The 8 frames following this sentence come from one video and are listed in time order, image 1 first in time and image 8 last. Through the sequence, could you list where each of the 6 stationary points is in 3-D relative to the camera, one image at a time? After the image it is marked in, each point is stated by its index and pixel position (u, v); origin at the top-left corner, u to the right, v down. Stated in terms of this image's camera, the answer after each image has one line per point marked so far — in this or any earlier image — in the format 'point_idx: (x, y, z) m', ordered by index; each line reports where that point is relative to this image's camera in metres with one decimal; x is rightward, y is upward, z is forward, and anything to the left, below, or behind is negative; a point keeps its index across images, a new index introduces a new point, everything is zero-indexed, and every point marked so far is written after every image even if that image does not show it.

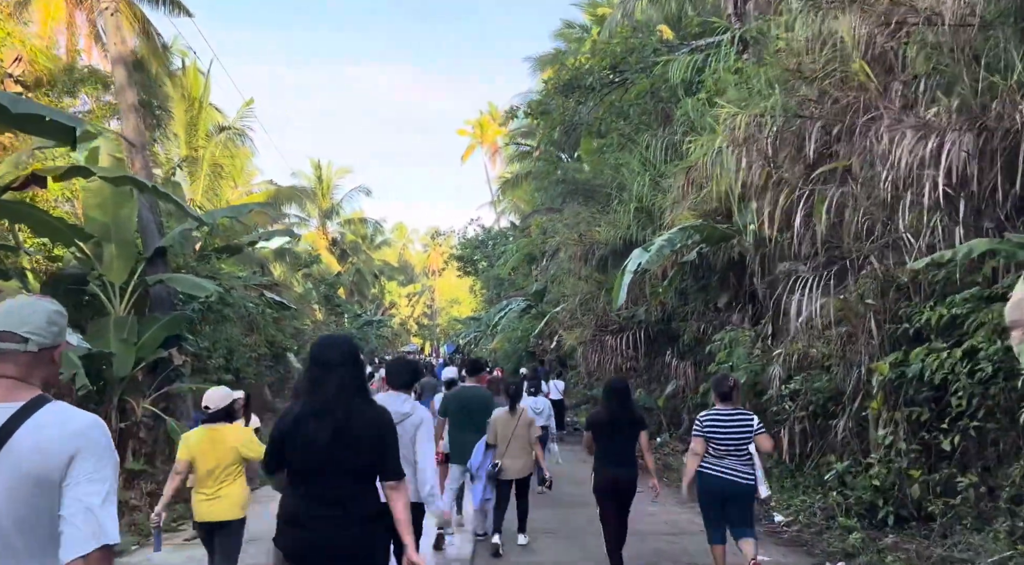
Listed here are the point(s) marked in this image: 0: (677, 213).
0: (+2.5, +1.0, +13.0) m
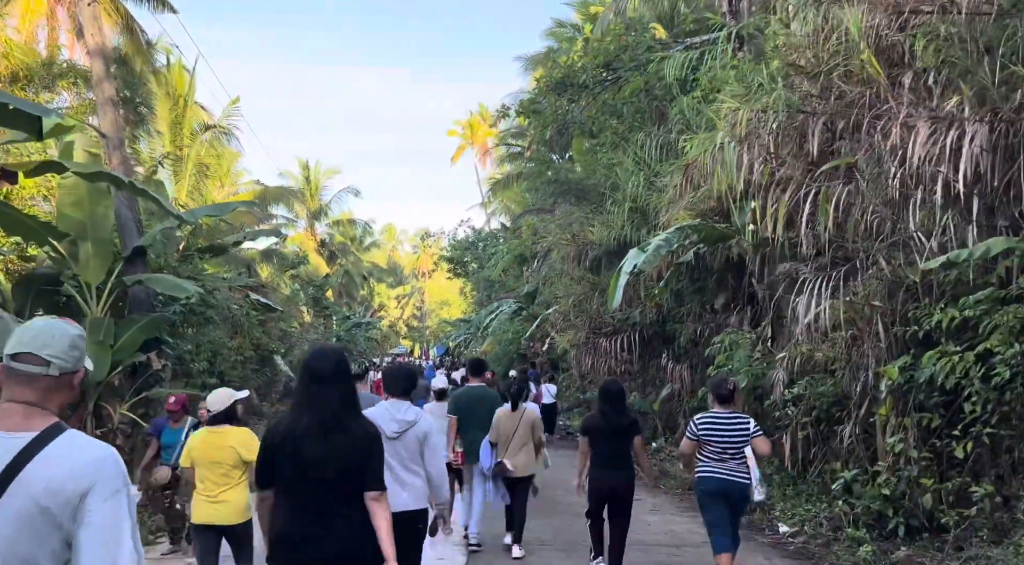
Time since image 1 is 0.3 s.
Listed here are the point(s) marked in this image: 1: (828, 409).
0: (+2.4, +1.0, +12.7) m
1: (+3.0, -1.2, +8.2) m
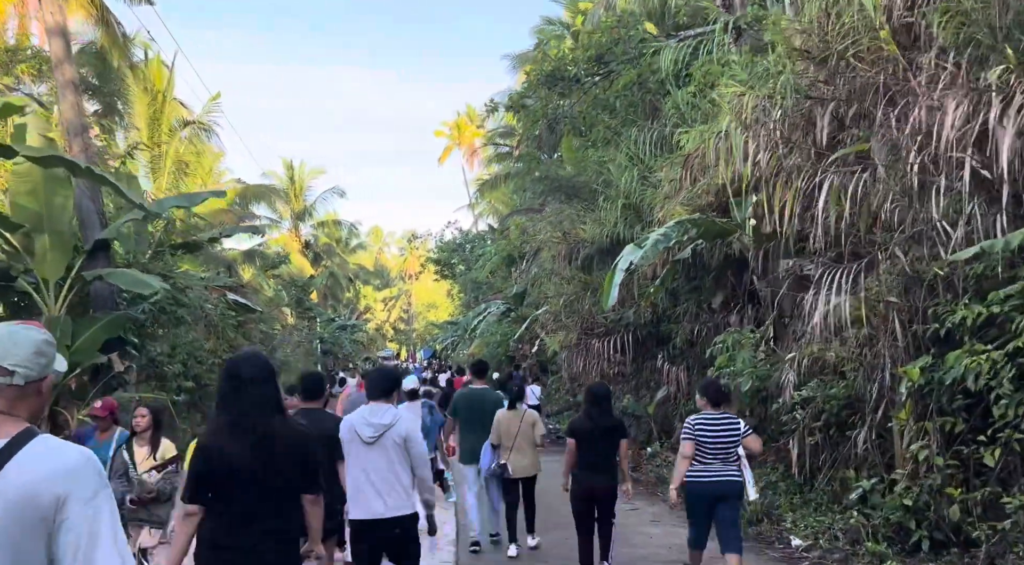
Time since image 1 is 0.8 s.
0: (+2.2, +1.0, +12.2) m
1: (+2.9, -1.2, +7.7) m
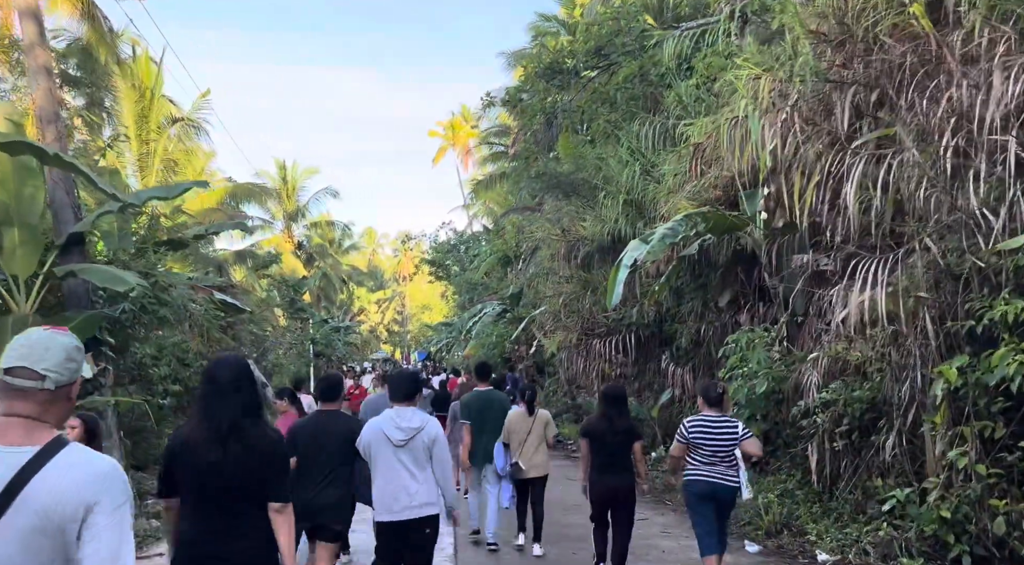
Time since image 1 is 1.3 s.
0: (+2.2, +1.1, +11.7) m
1: (+2.9, -1.1, +7.2) m
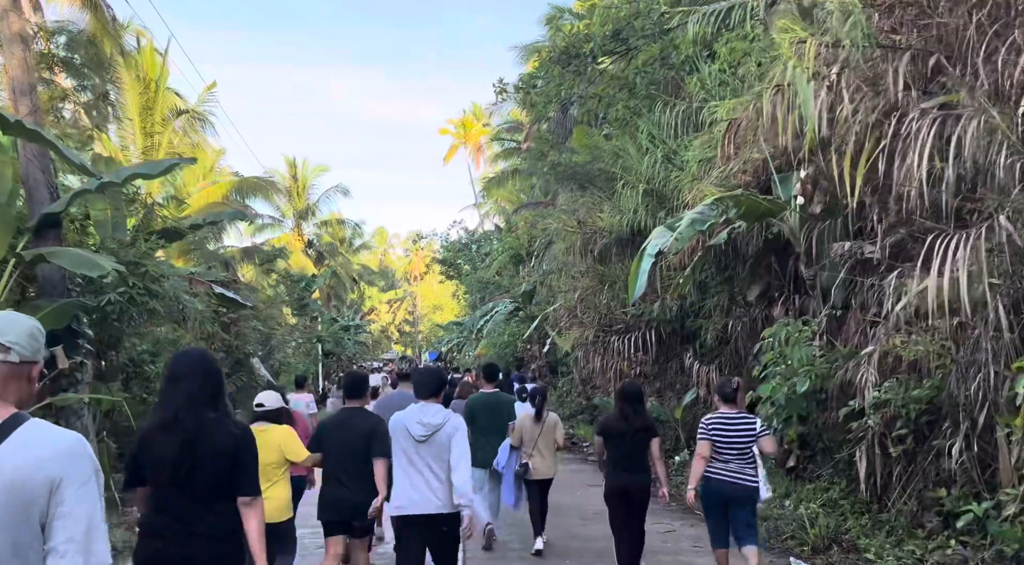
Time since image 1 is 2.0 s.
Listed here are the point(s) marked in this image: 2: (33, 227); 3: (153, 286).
0: (+2.4, +1.2, +11.0) m
1: (+3.0, -1.0, +6.4) m
2: (-4.1, +0.5, +7.3) m
3: (-4.1, 0.0, +9.8) m
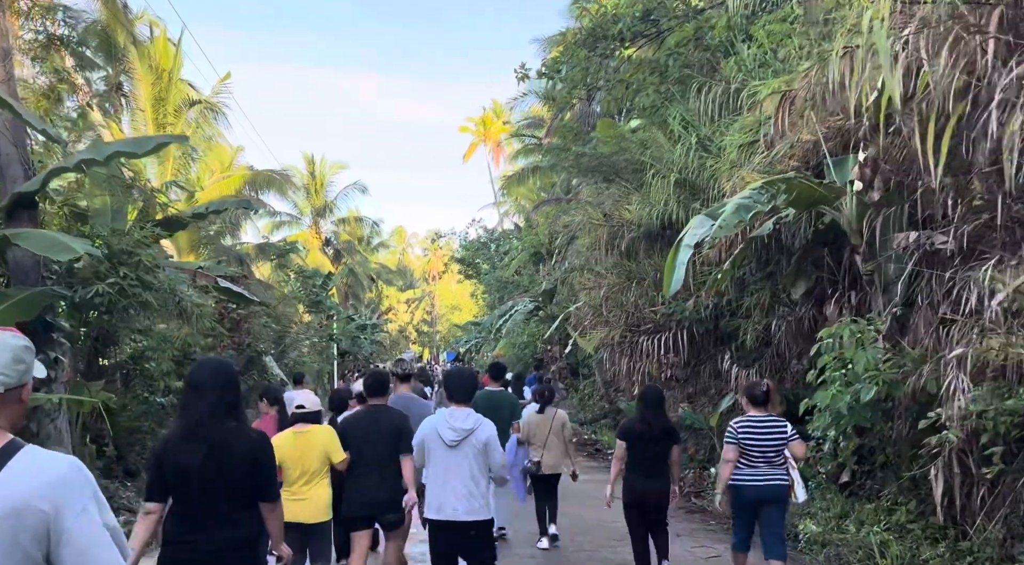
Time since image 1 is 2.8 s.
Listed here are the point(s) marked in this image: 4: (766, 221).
0: (+2.7, +1.2, +10.1) m
1: (+3.2, -1.0, +5.5) m
2: (-3.9, +0.6, +6.6) m
3: (-3.8, +0.1, +9.1) m
4: (+2.7, +0.6, +9.0) m
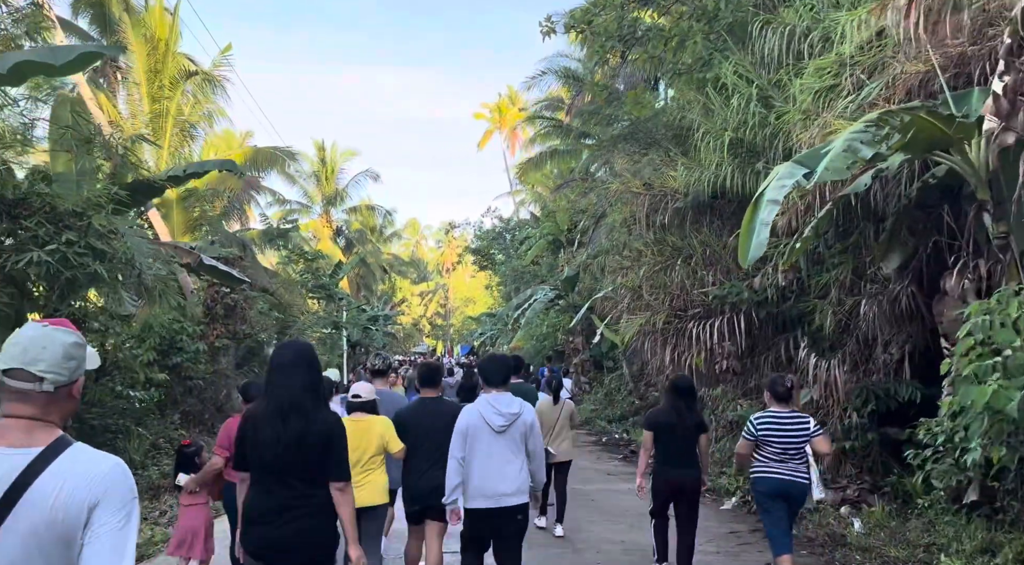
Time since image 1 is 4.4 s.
0: (+3.0, +1.5, +8.3) m
1: (+3.4, -0.7, +3.7) m
2: (-3.6, +0.8, +4.9) m
3: (-3.6, +0.3, +7.4) m
4: (+2.9, +0.9, +7.2) m
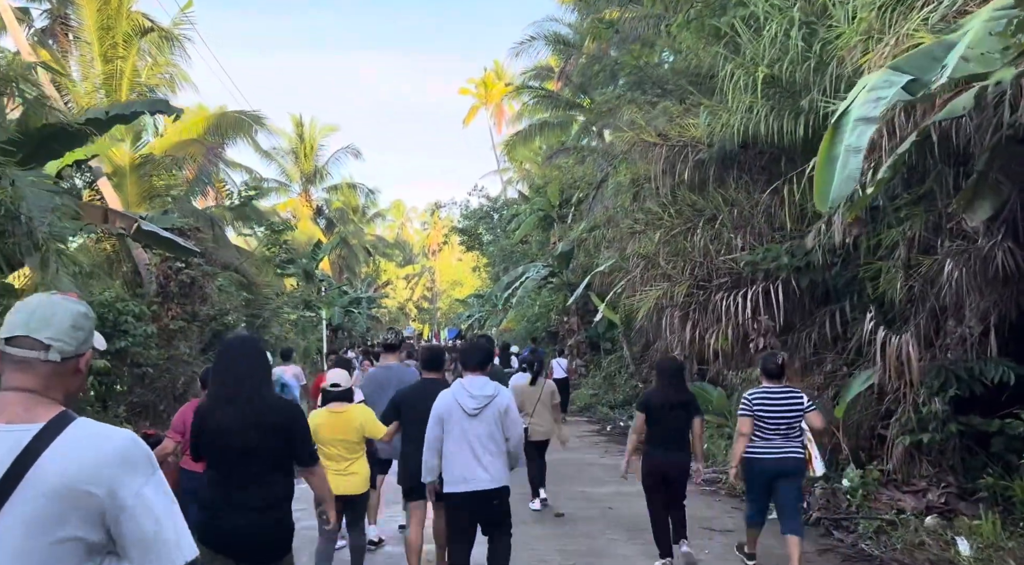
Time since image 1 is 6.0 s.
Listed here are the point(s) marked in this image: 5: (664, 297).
0: (+2.9, +1.8, +6.6) m
1: (+3.5, -0.5, +2.1) m
2: (-3.6, +1.0, +3.1) m
3: (-3.6, +0.6, +5.7) m
4: (+2.9, +1.2, +5.6) m
5: (+1.8, -0.2, +10.2) m
